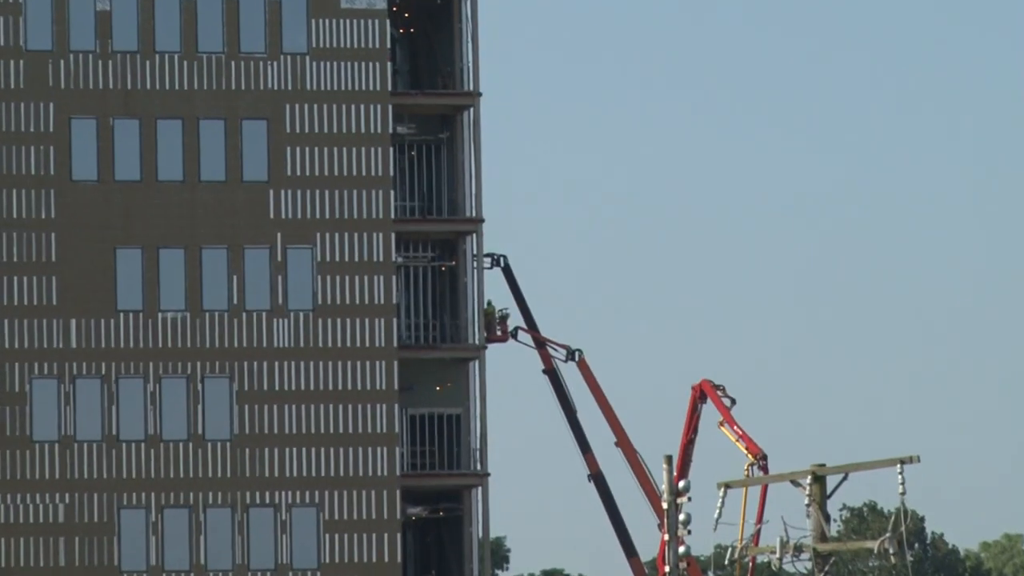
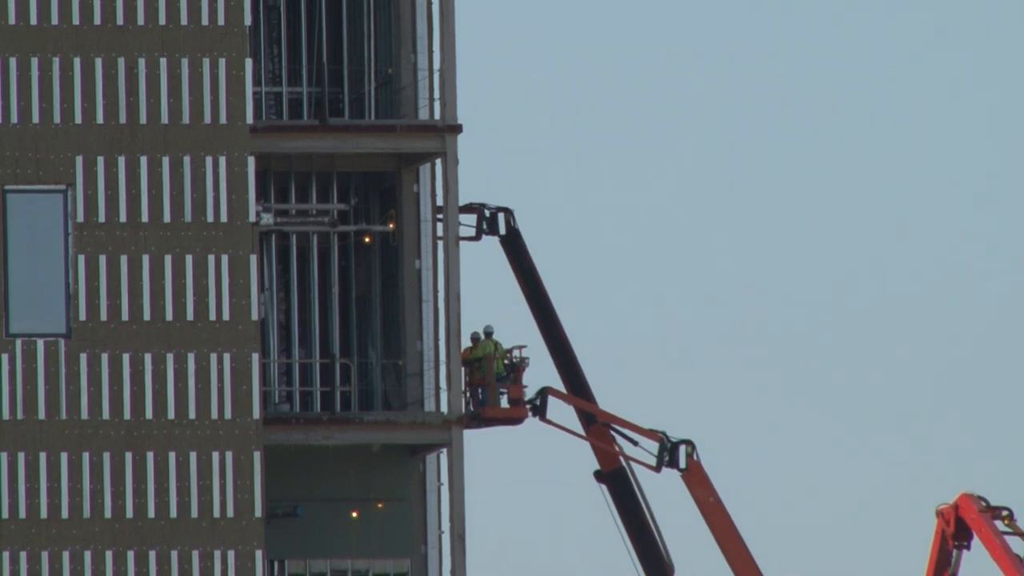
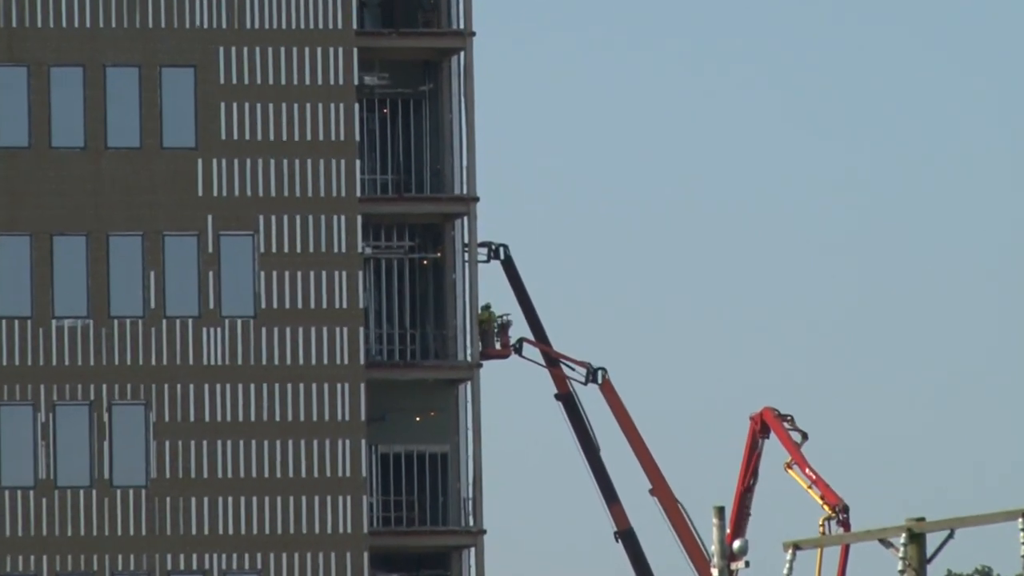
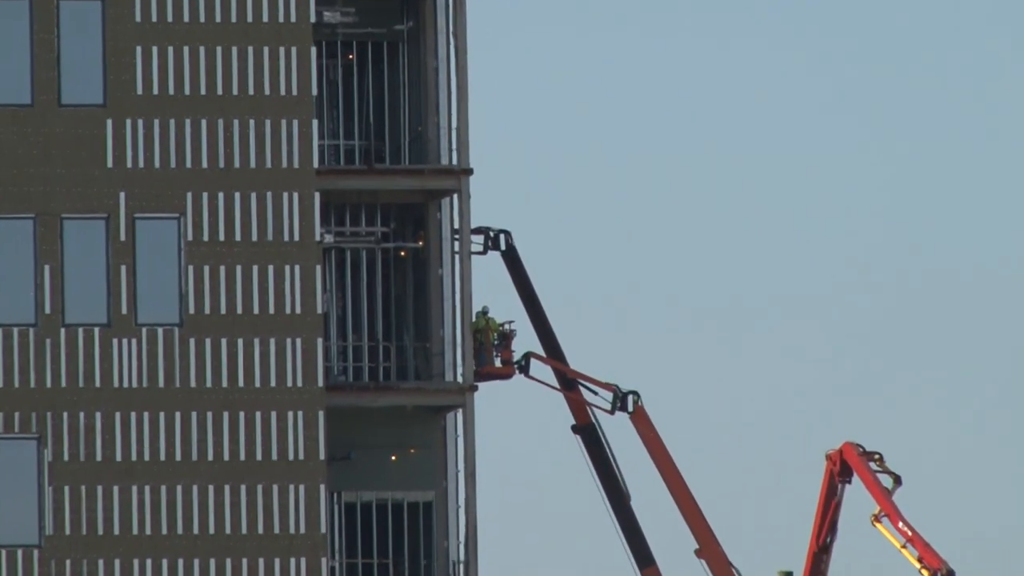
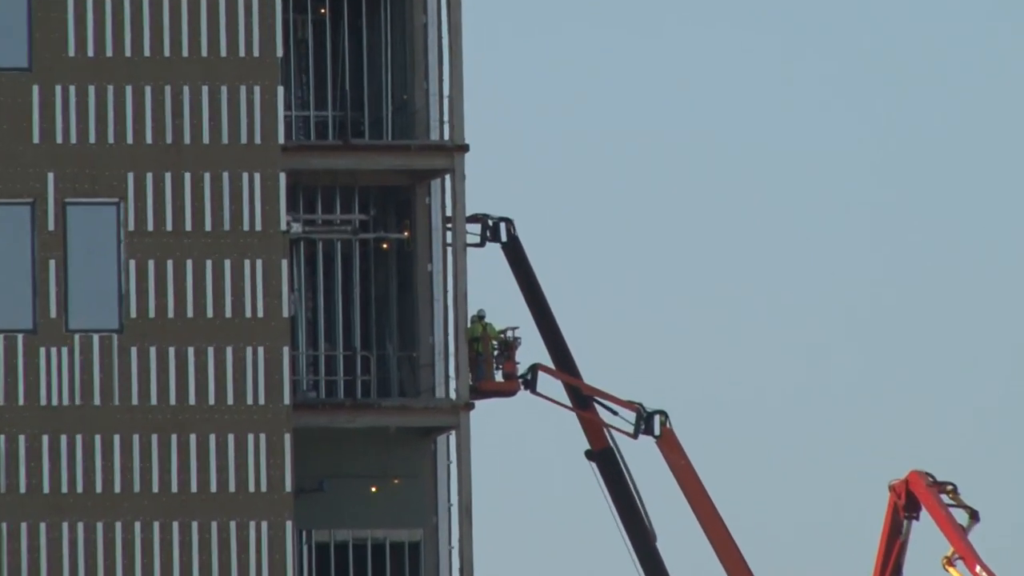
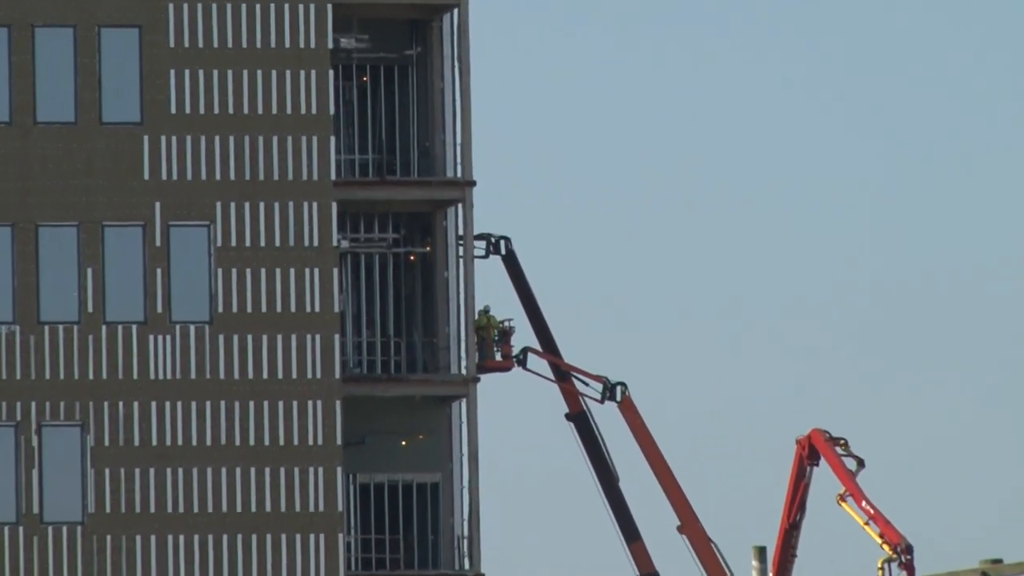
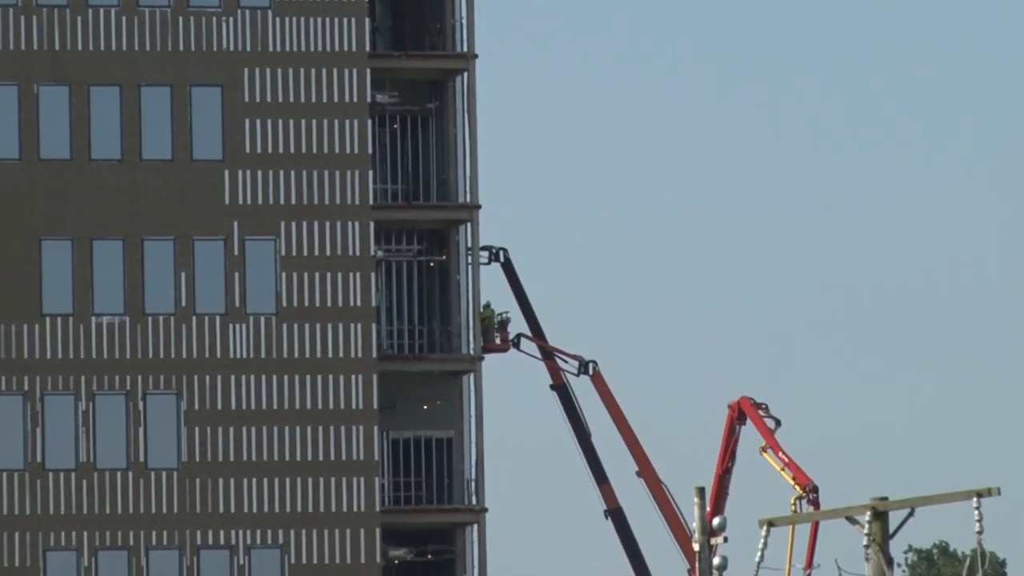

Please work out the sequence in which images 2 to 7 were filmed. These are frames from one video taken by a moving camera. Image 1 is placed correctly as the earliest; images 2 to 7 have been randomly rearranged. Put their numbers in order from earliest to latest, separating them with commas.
7, 3, 6, 4, 5, 2
